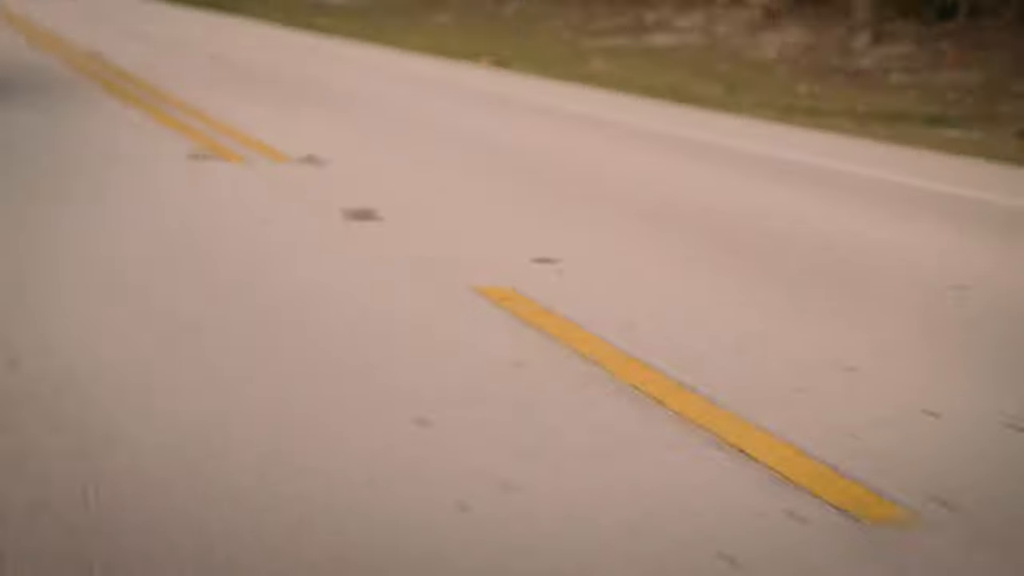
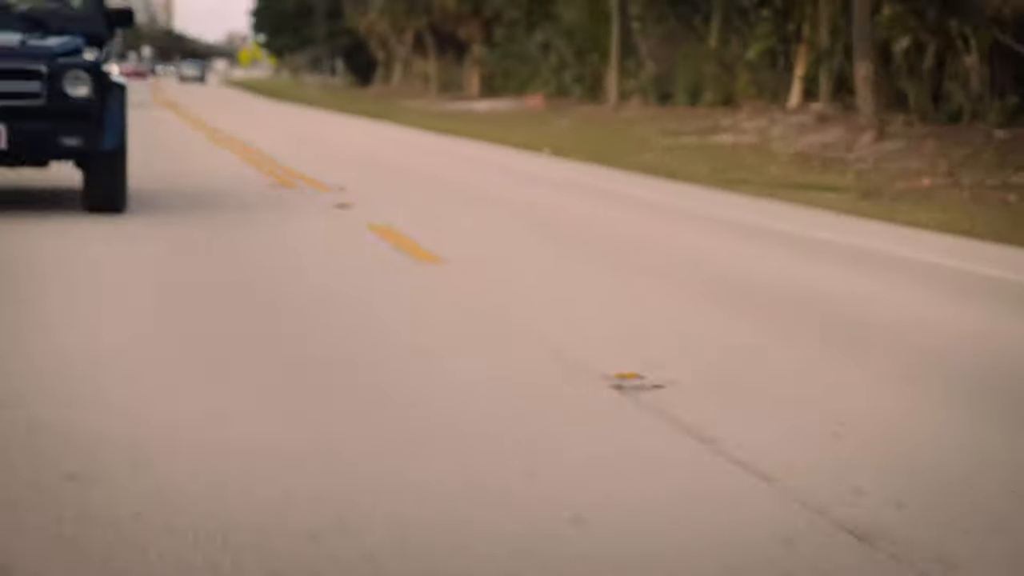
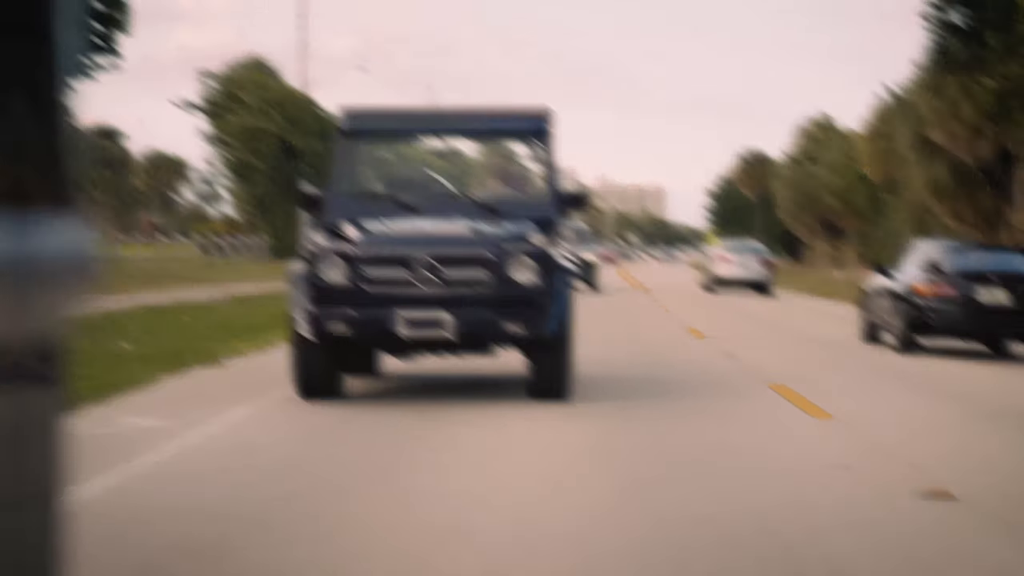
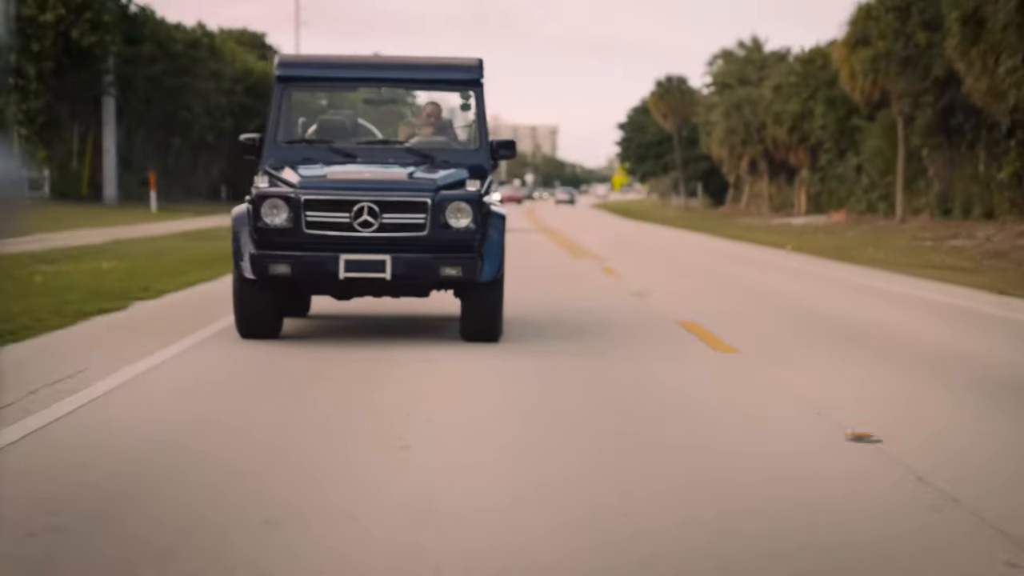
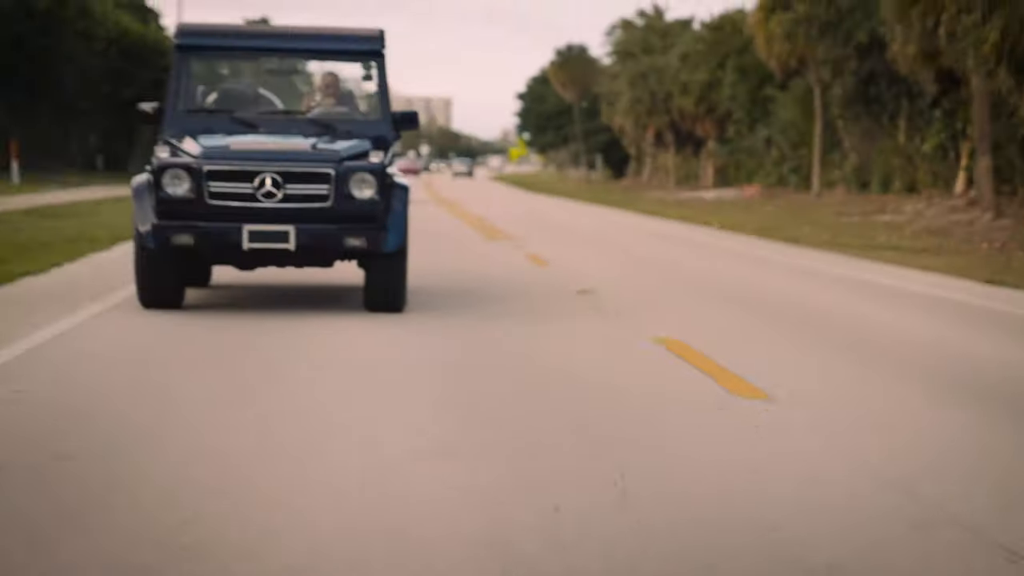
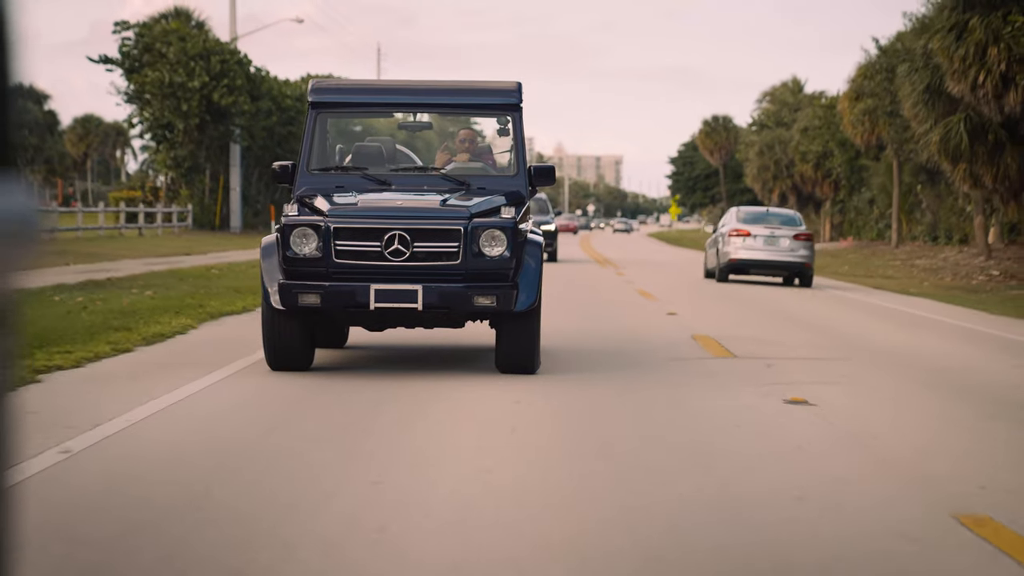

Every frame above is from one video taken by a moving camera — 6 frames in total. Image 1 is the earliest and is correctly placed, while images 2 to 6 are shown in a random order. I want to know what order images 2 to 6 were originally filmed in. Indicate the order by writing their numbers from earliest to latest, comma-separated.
2, 5, 4, 6, 3
